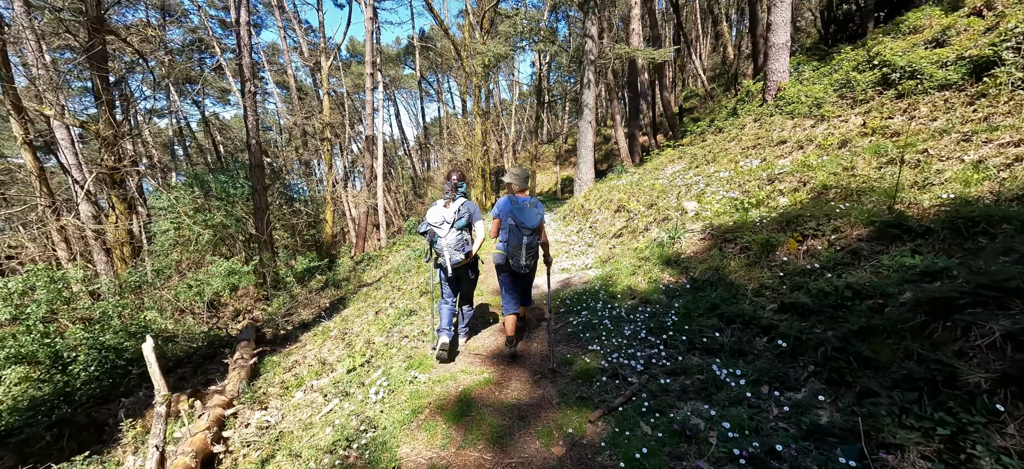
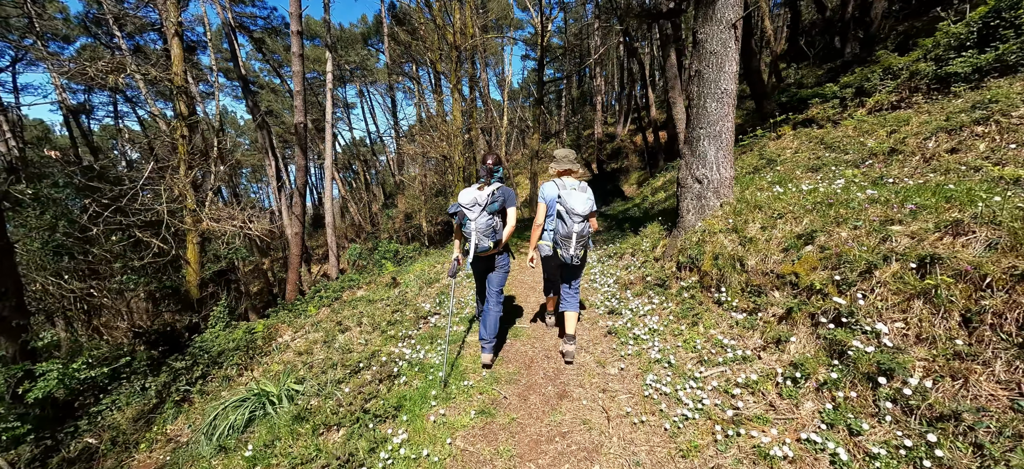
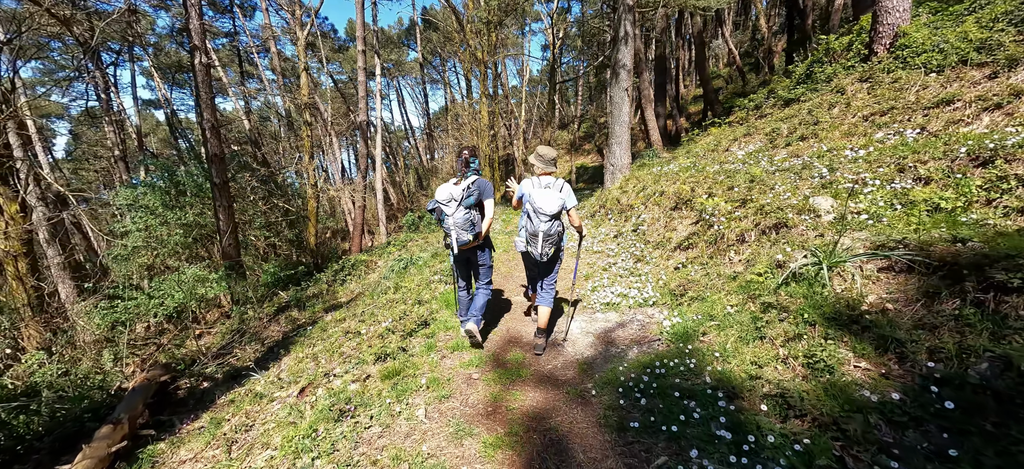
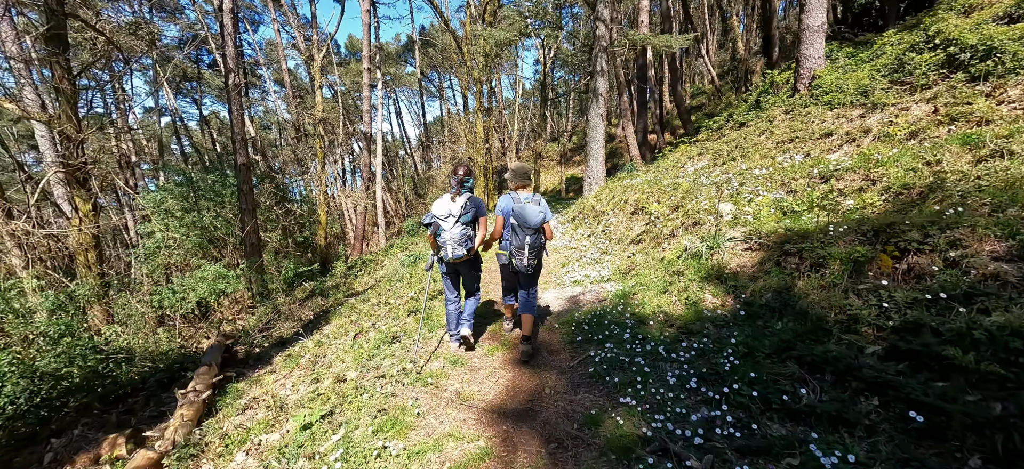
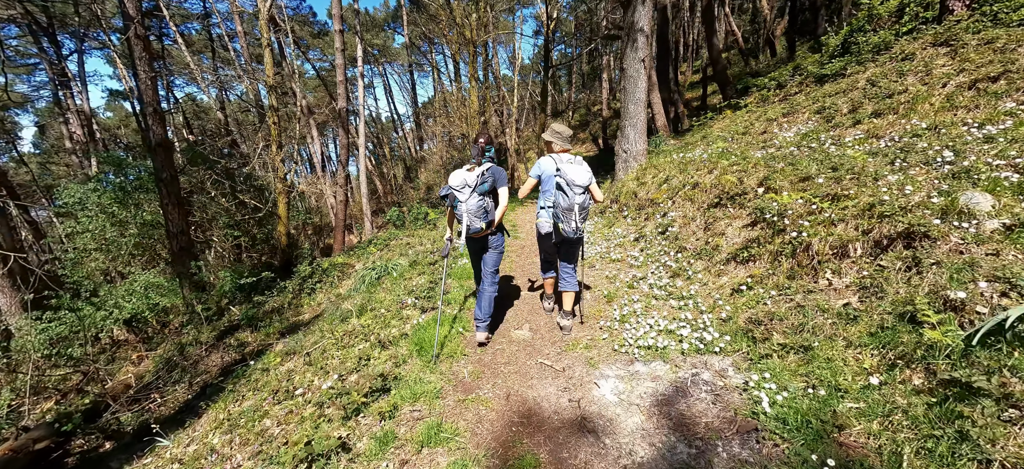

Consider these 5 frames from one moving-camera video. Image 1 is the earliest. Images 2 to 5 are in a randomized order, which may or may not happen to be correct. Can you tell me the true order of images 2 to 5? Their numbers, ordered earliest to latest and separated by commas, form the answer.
4, 3, 5, 2
